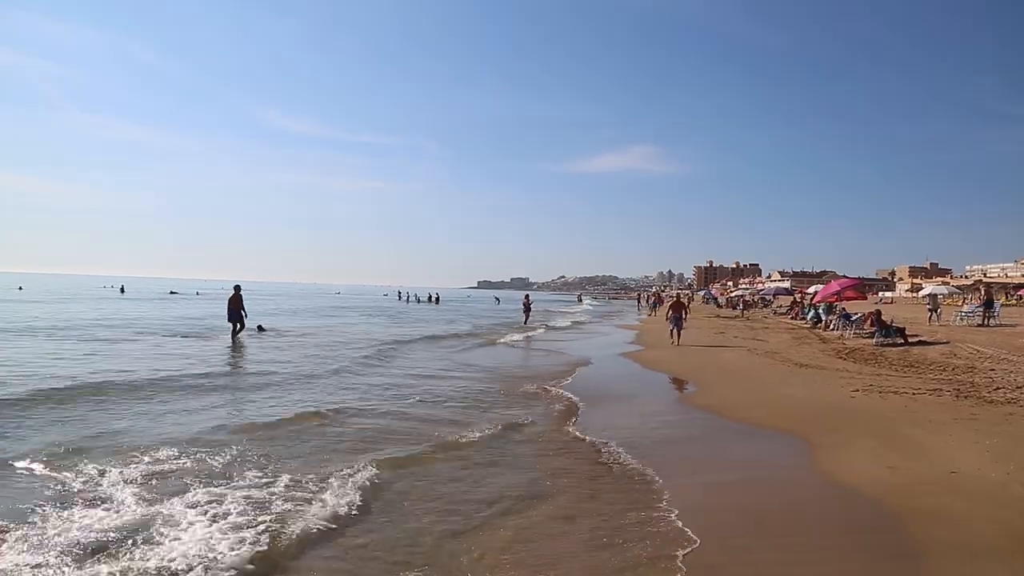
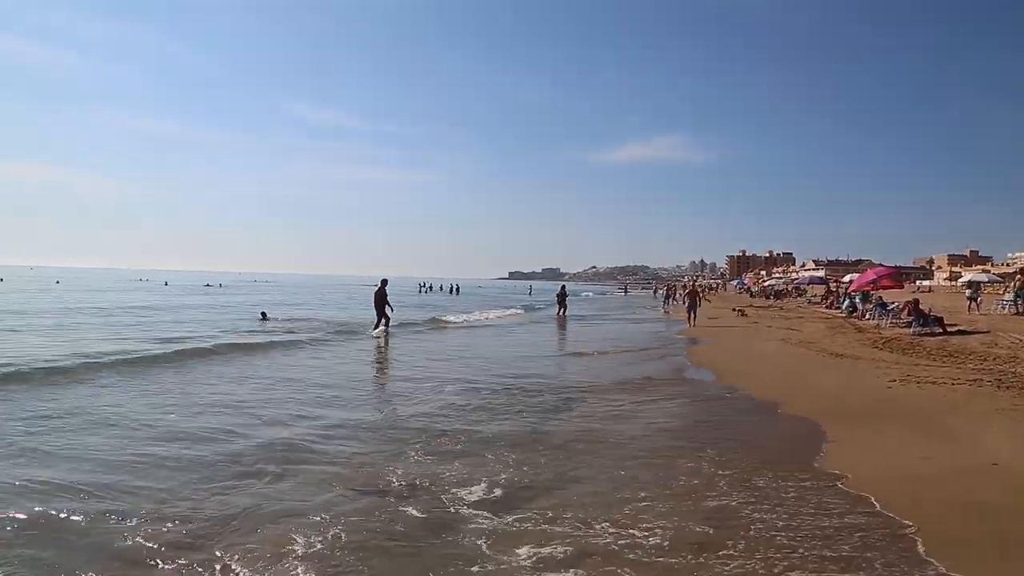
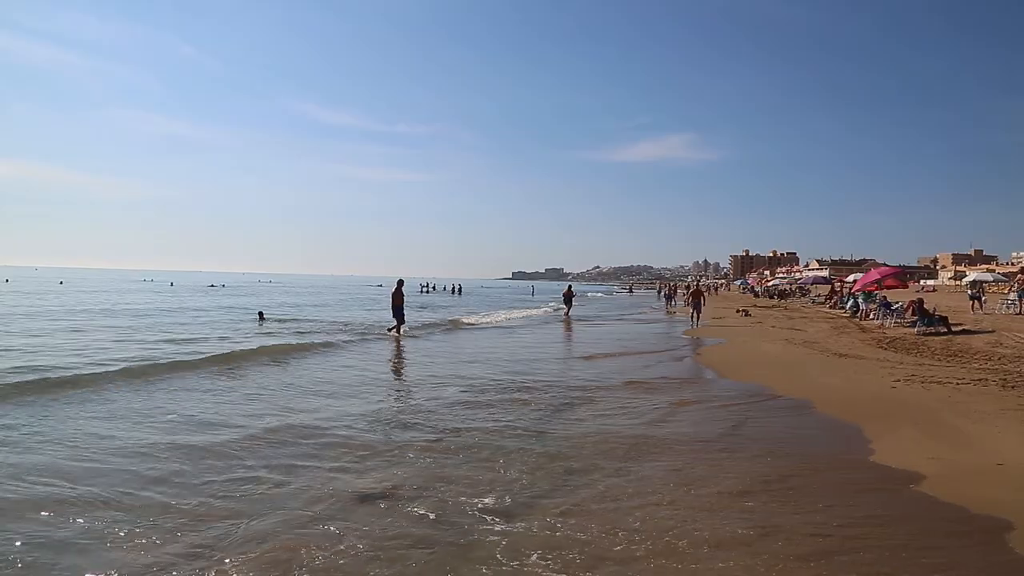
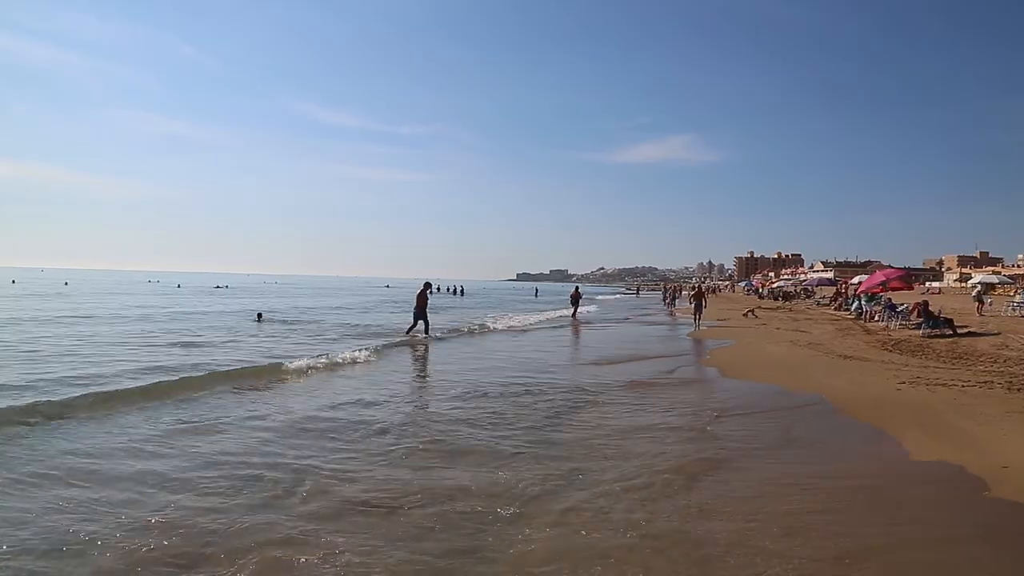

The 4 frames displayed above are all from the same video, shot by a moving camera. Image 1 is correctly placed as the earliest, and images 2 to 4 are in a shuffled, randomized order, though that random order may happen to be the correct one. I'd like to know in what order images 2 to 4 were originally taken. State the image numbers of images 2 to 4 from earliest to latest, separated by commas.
2, 3, 4
